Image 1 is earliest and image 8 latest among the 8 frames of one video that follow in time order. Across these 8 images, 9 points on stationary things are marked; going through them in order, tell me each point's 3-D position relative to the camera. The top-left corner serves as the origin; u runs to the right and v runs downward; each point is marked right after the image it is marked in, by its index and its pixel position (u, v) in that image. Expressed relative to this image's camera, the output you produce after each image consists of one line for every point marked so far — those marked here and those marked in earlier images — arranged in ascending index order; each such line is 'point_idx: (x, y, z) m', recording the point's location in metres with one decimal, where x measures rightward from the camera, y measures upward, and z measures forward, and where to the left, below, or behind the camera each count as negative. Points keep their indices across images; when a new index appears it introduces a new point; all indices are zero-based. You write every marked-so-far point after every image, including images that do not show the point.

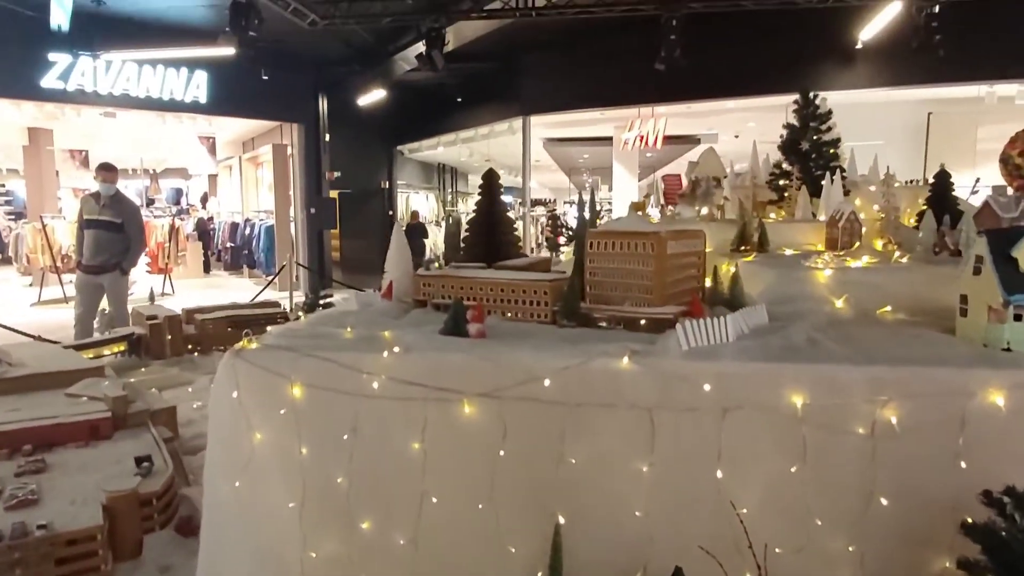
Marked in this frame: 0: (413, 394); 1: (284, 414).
0: (-0.2, -0.2, +1.6) m
1: (-0.6, -0.3, +1.6) m
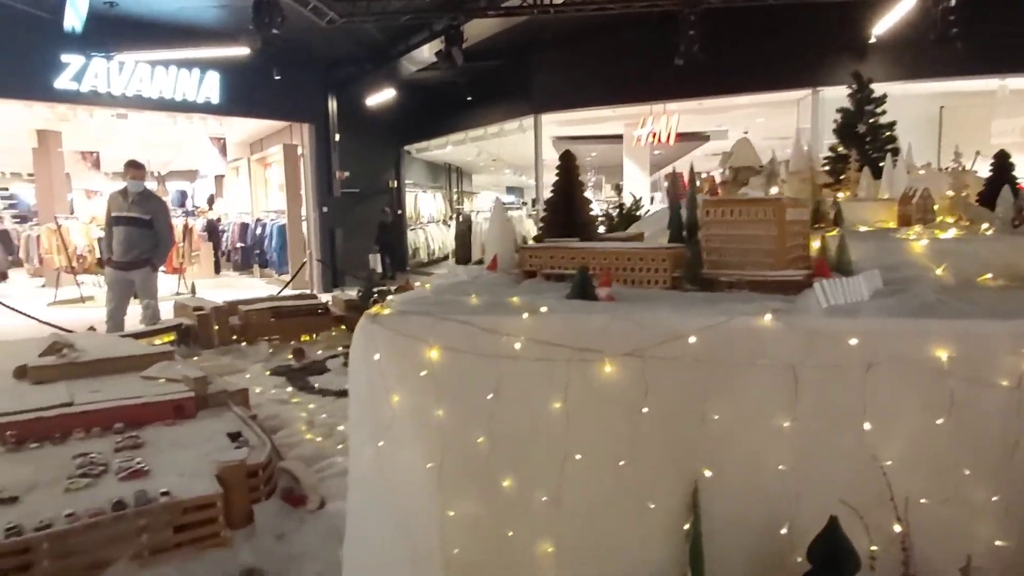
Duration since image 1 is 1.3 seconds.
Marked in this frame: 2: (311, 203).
0: (+0.1, -0.2, +1.6) m
1: (-0.2, -0.2, +1.7) m
2: (-3.2, +1.3, +10.4) m
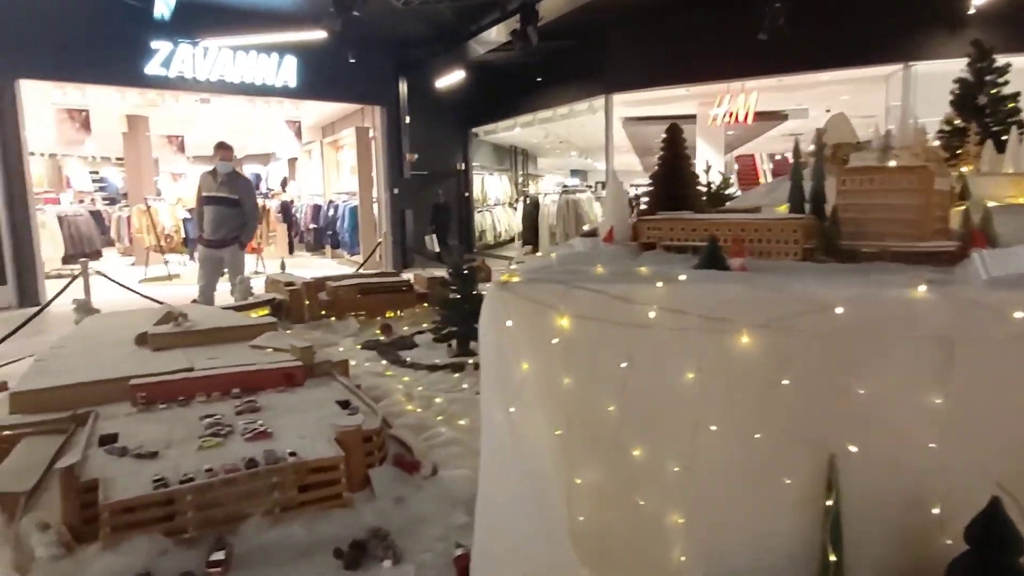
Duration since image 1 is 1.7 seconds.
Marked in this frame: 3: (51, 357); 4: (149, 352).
0: (+0.4, -0.1, +1.6) m
1: (+0.1, -0.1, +1.7) m
2: (-2.1, +1.6, +10.6) m
3: (-2.2, -0.3, +3.2) m
4: (-1.7, -0.3, +3.2) m
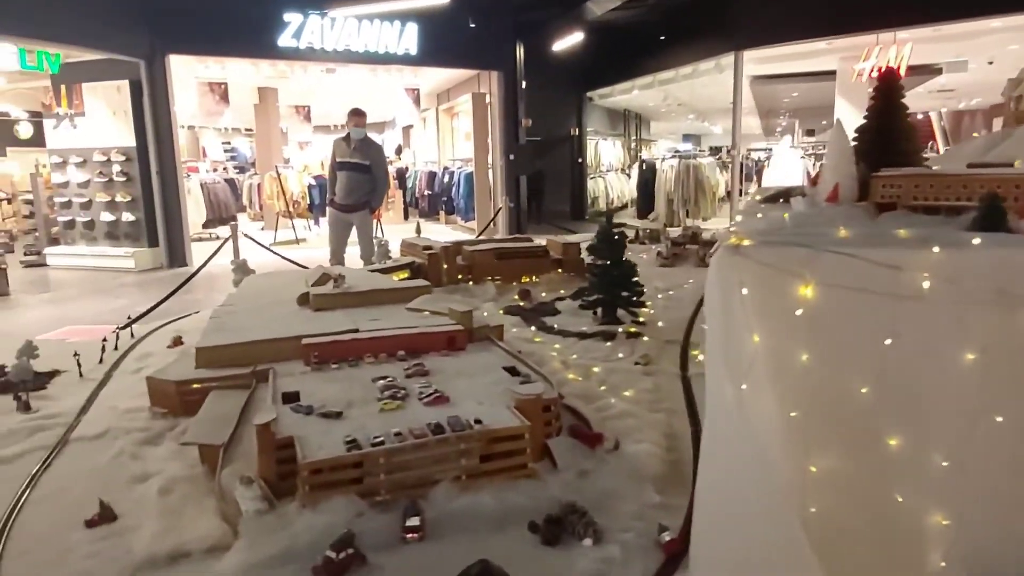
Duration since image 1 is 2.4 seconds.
0: (+0.9, 0.0, +1.3) m
1: (+0.6, -0.1, +1.5) m
2: (-0.2, +2.1, +10.5) m
3: (-1.4, -0.1, +3.3) m
4: (-1.0, -0.1, +3.3) m
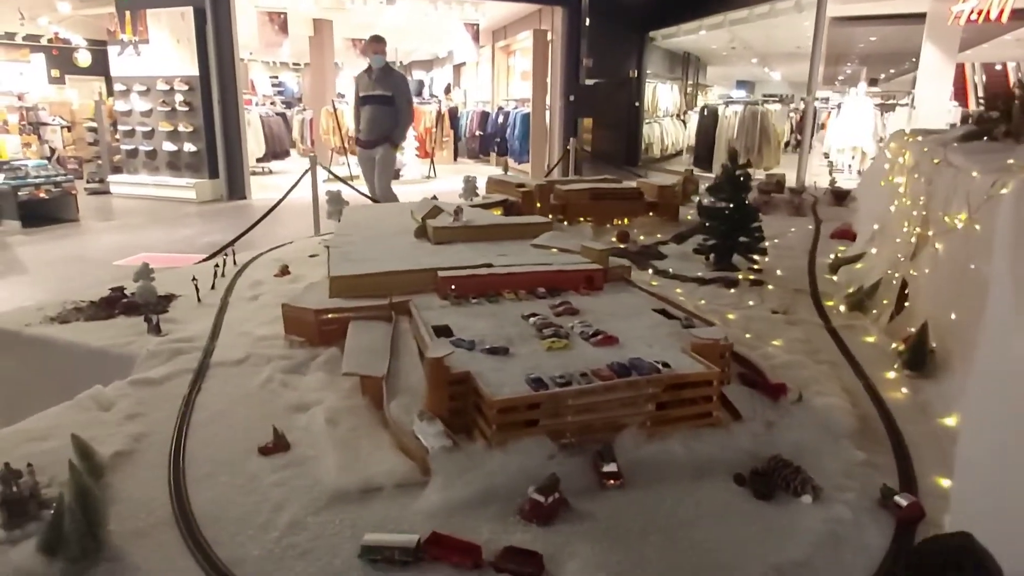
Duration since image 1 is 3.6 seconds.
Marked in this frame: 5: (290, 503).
0: (+1.4, +0.1, +1.1) m
1: (+1.1, +0.1, +1.3) m
2: (+0.9, +3.0, +10.1) m
3: (-0.8, +0.2, +3.2) m
4: (-0.4, +0.2, +3.1) m
5: (-0.5, -0.5, +1.6) m
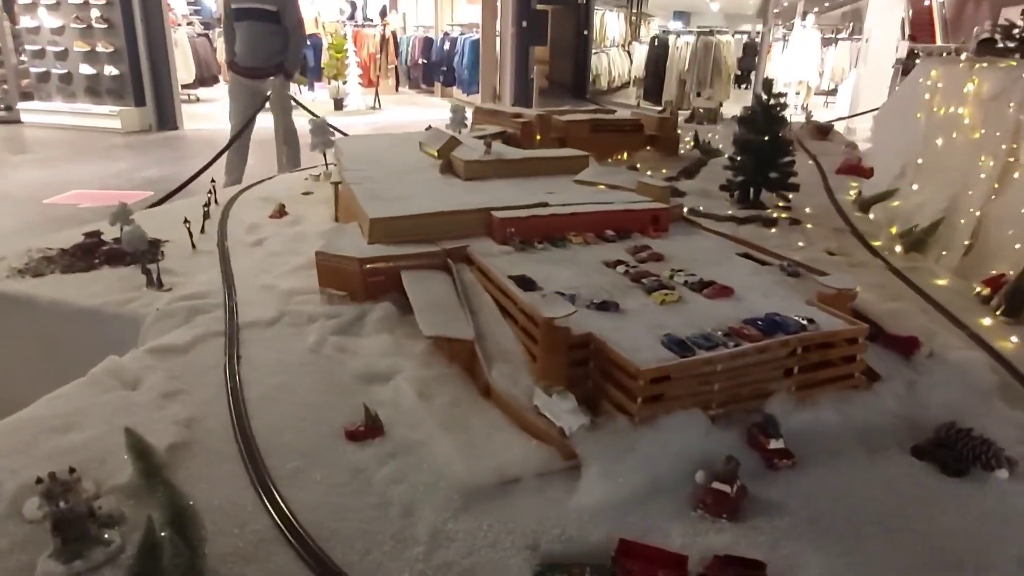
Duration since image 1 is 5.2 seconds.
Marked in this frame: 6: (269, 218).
0: (+1.8, +0.2, +1.0) m
1: (+1.5, +0.1, +1.1) m
2: (+0.3, +3.9, +9.6) m
3: (-0.6, +0.4, +2.8) m
4: (-0.2, +0.4, +2.8) m
5: (-0.2, -0.4, +1.3) m
6: (-1.1, +0.3, +3.1) m
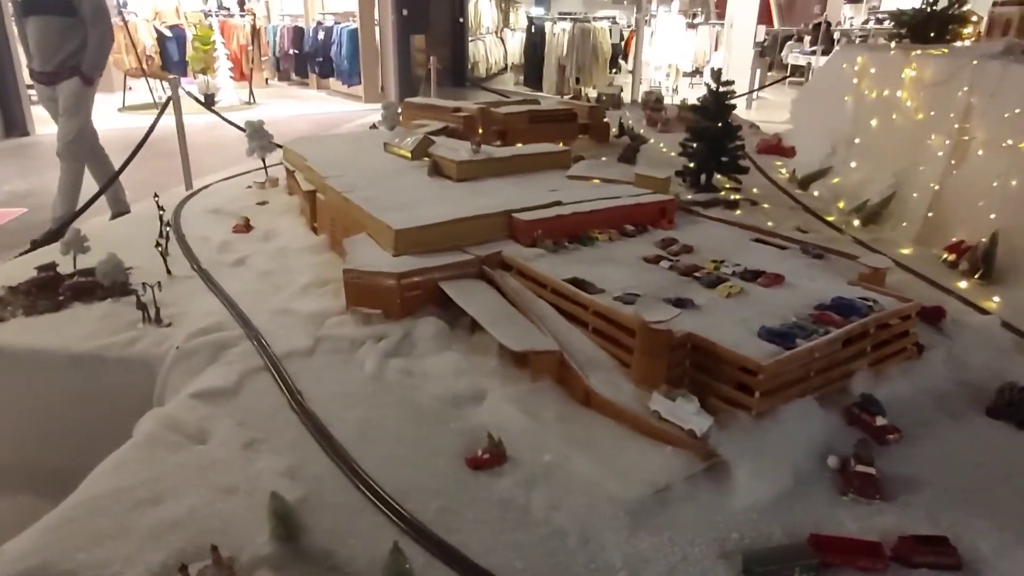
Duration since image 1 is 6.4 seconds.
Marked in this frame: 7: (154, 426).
0: (+2.1, +0.3, +1.3) m
1: (+1.7, +0.2, +1.3) m
2: (-1.2, +4.0, +9.4) m
3: (-0.7, +0.4, +2.6) m
4: (-0.2, +0.4, +2.7) m
5: (+0.1, -0.4, +1.2) m
6: (-1.2, +0.2, +2.9) m
7: (-0.8, -0.3, +1.5) m
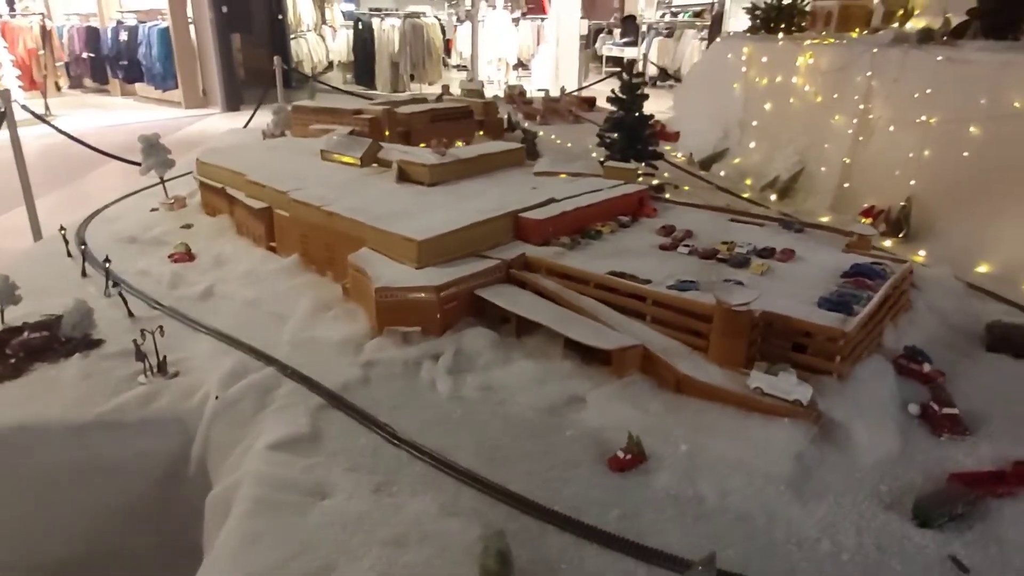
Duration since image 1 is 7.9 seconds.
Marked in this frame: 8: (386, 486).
0: (+2.2, +0.5, +1.8) m
1: (+1.9, +0.4, +1.8) m
2: (-3.2, +3.8, +8.8) m
3: (-0.7, +0.3, +2.4) m
4: (-0.3, +0.4, +2.6) m
5: (+0.5, -0.4, +1.3) m
6: (-1.2, +0.1, +2.5) m
7: (-0.5, -0.4, +1.3) m
8: (-0.3, -0.4, +1.3) m
